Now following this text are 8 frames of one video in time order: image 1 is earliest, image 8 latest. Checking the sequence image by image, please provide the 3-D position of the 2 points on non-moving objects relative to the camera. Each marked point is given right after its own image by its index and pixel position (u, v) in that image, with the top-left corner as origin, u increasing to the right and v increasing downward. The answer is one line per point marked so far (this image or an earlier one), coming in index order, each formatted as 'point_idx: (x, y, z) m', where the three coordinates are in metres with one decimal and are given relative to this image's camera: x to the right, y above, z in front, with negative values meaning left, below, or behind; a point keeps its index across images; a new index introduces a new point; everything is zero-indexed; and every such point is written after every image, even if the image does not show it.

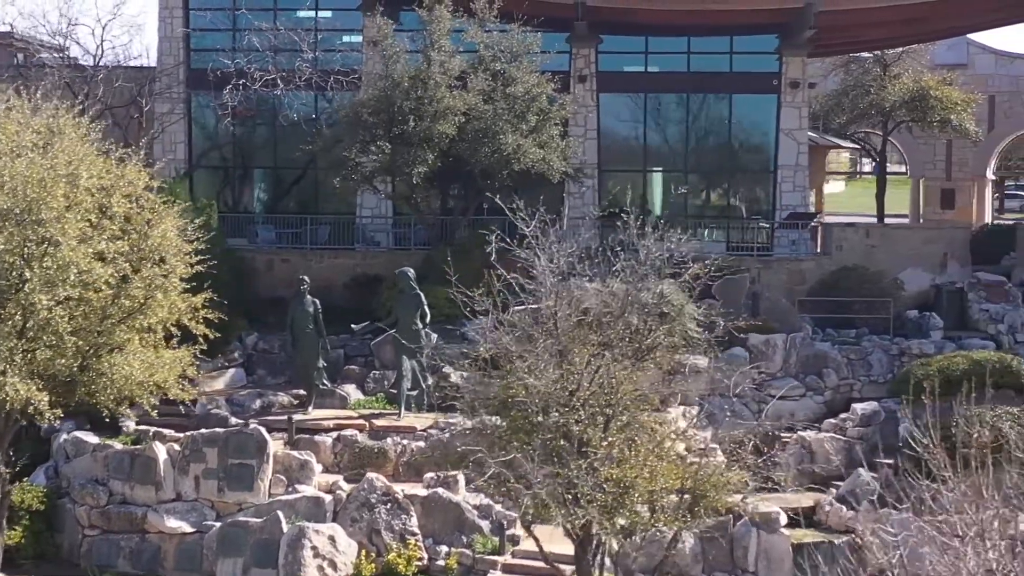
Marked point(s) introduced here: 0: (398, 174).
0: (-1.2, +1.2, +17.9) m
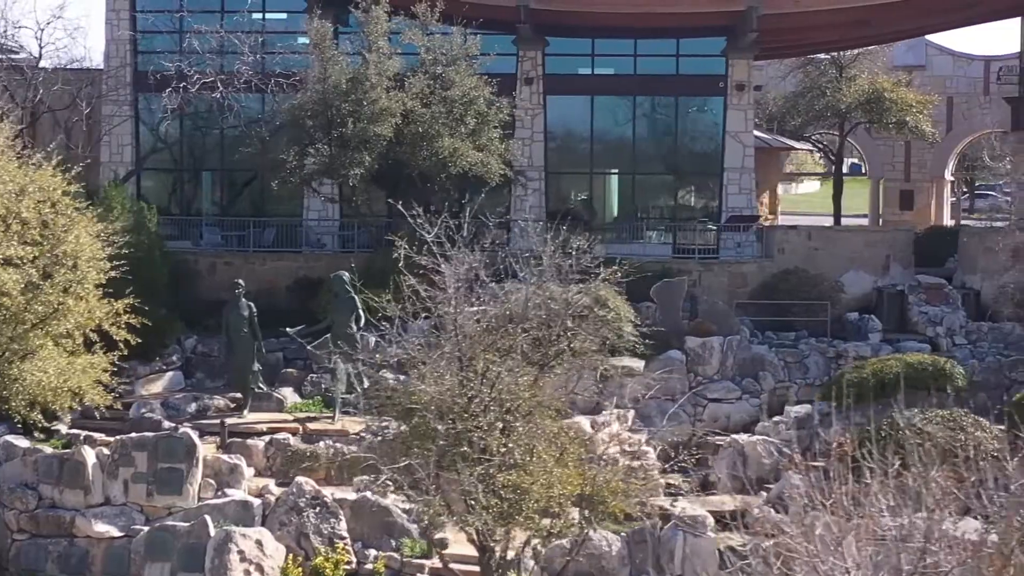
0: (-1.9, +1.2, +17.9) m
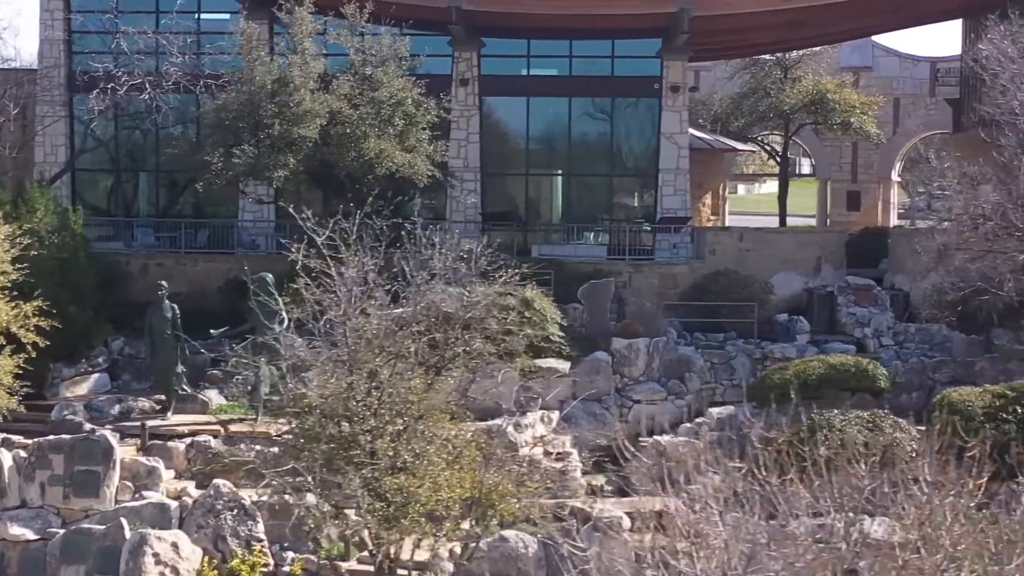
0: (-2.7, +1.2, +17.8) m
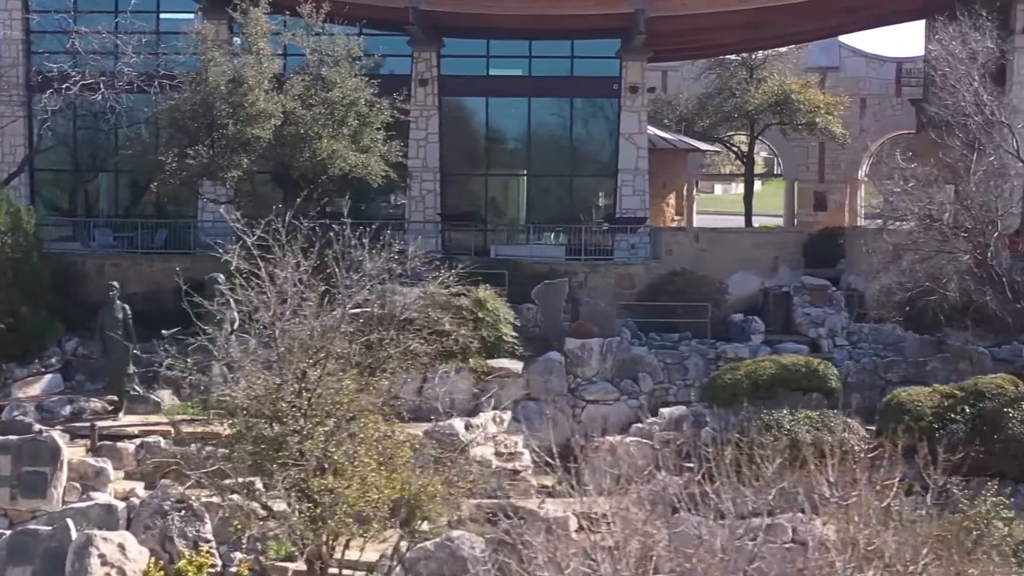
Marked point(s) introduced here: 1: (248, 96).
0: (-3.2, +1.2, +17.8) m
1: (-2.8, +2.0, +17.5) m
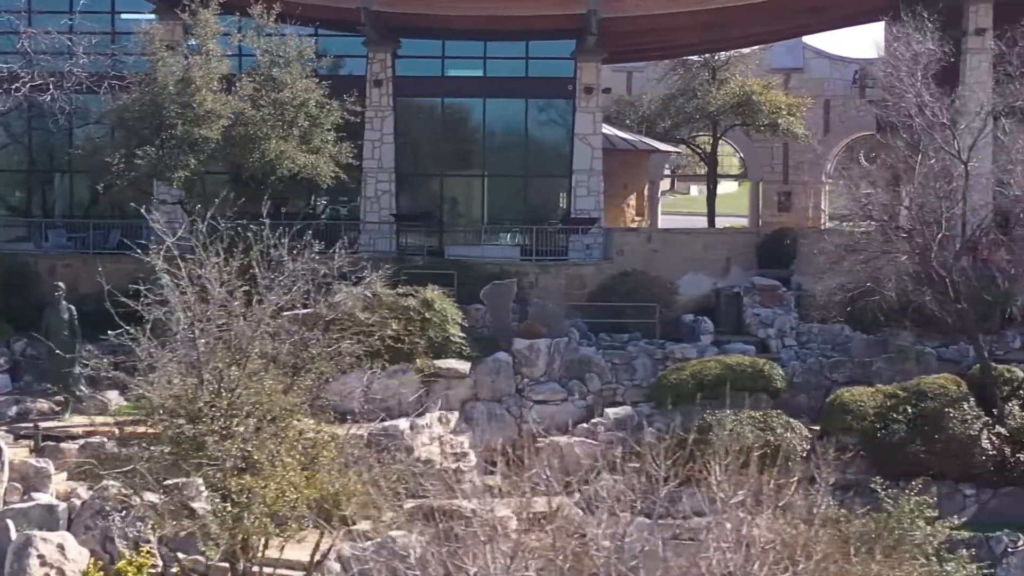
0: (-3.8, +1.2, +17.8) m
1: (-3.3, +2.0, +17.5) m
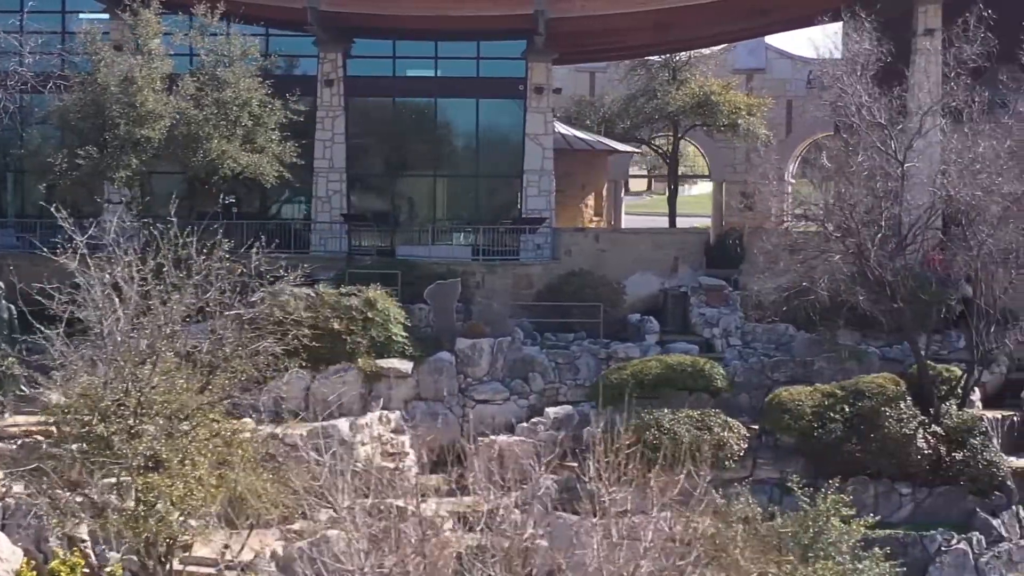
0: (-4.4, +1.2, +17.8) m
1: (-4.0, +2.0, +17.5) m
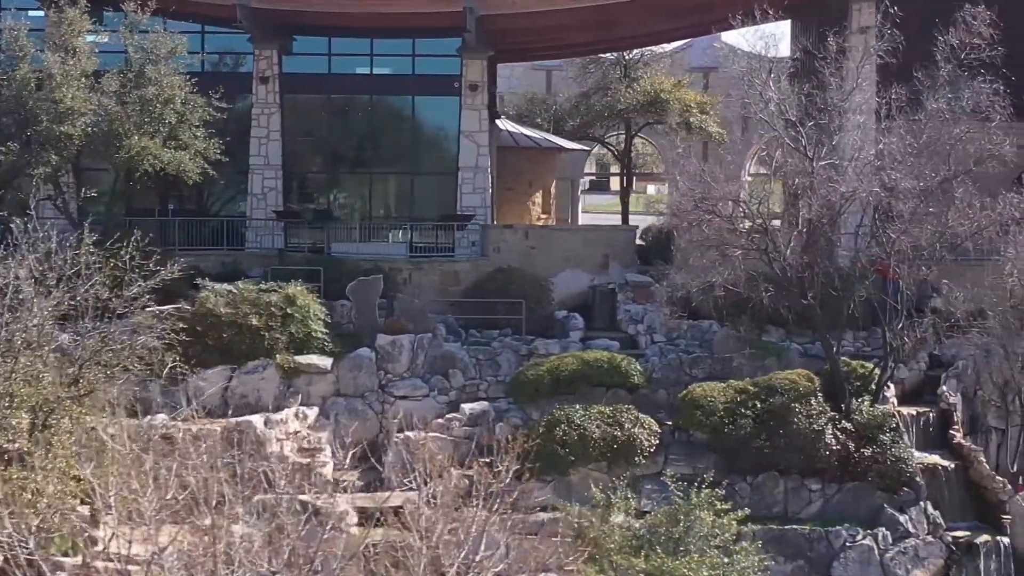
0: (-5.2, +1.2, +17.8) m
1: (-4.8, +2.1, +17.6) m
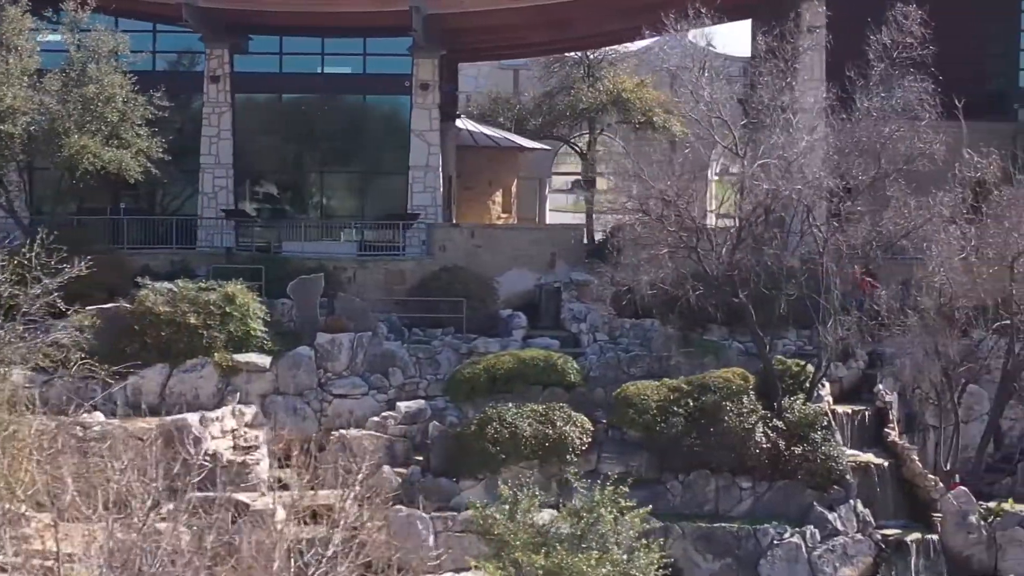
0: (-5.9, +1.2, +17.9) m
1: (-5.5, +2.1, +17.6) m
